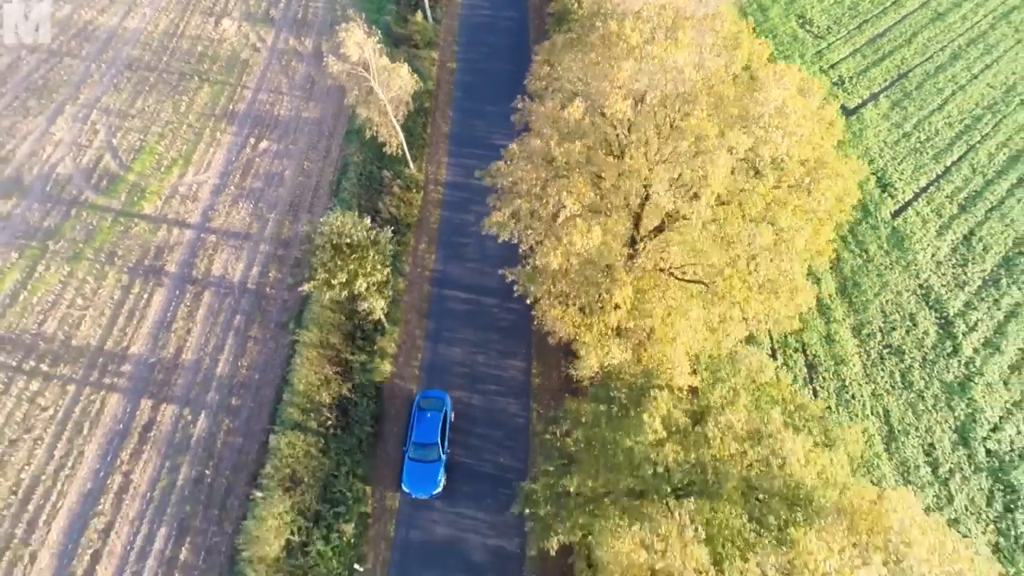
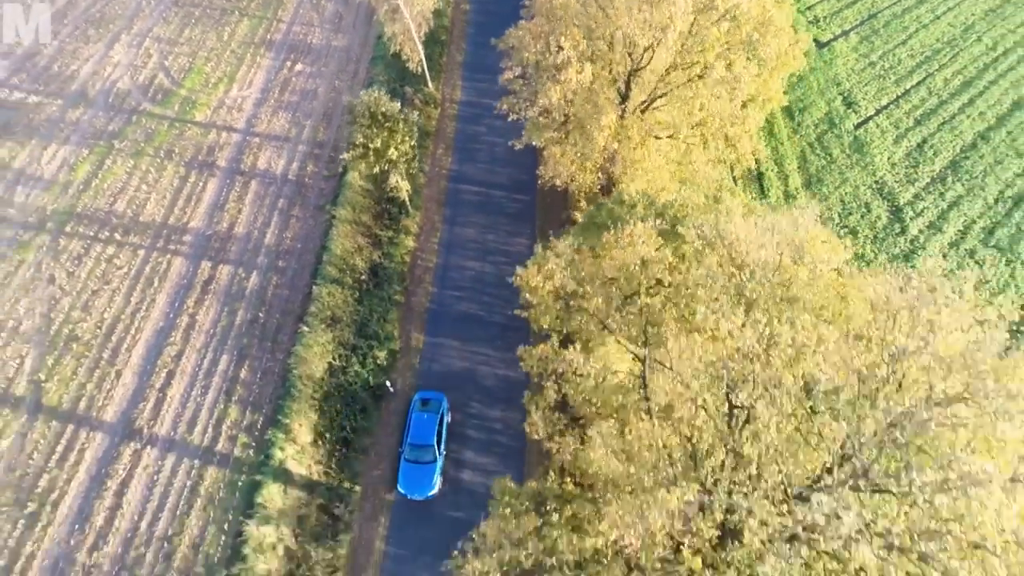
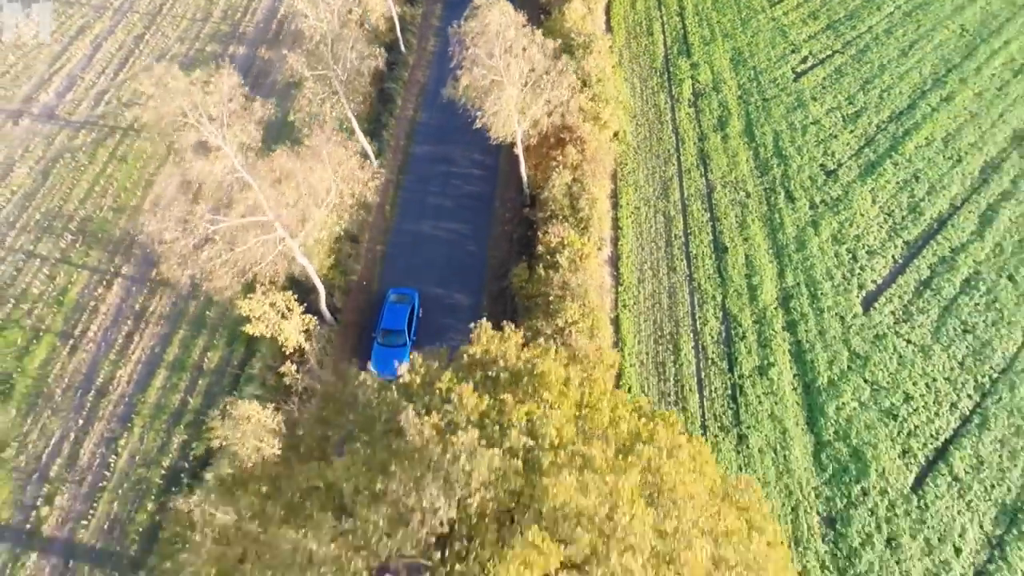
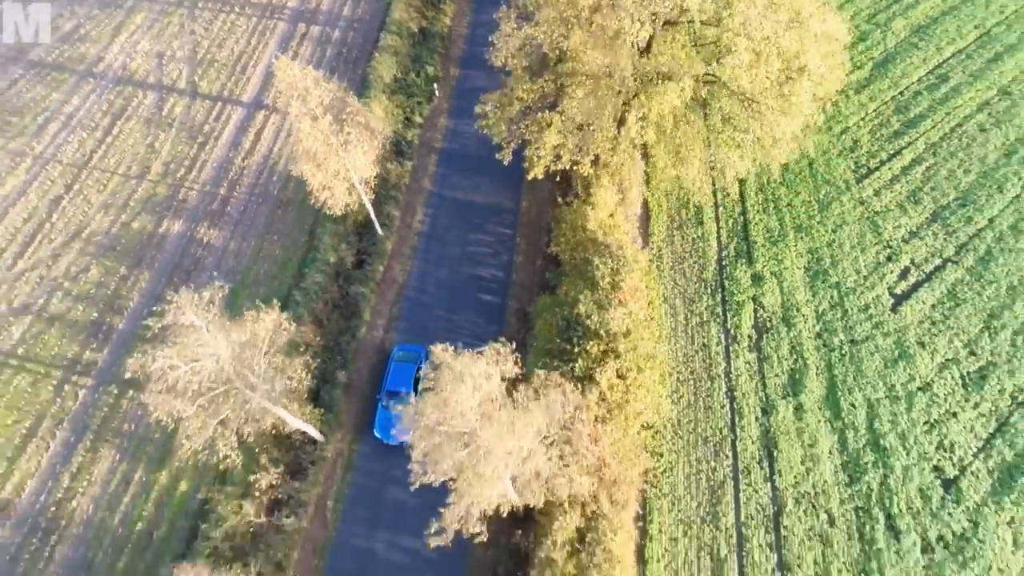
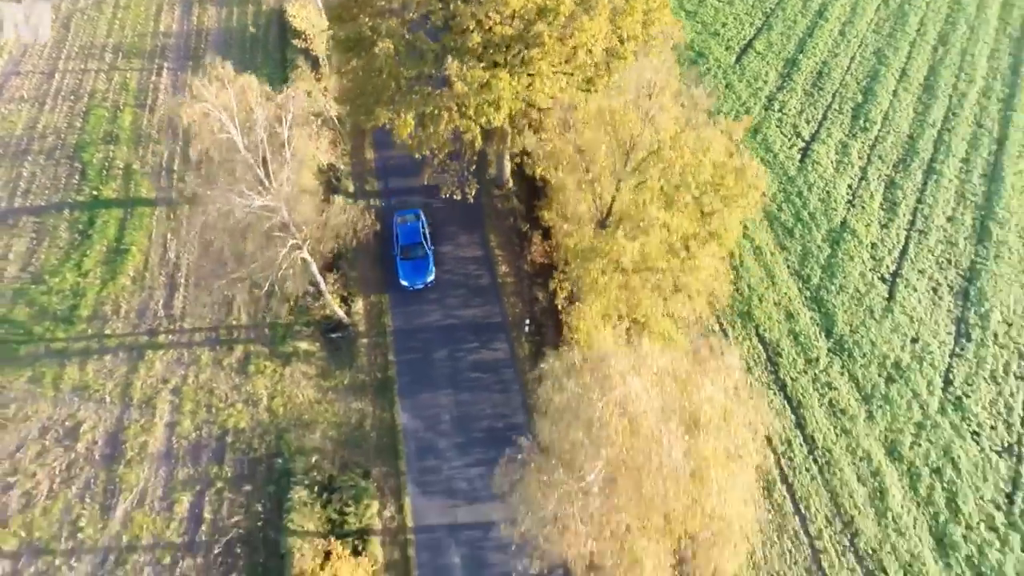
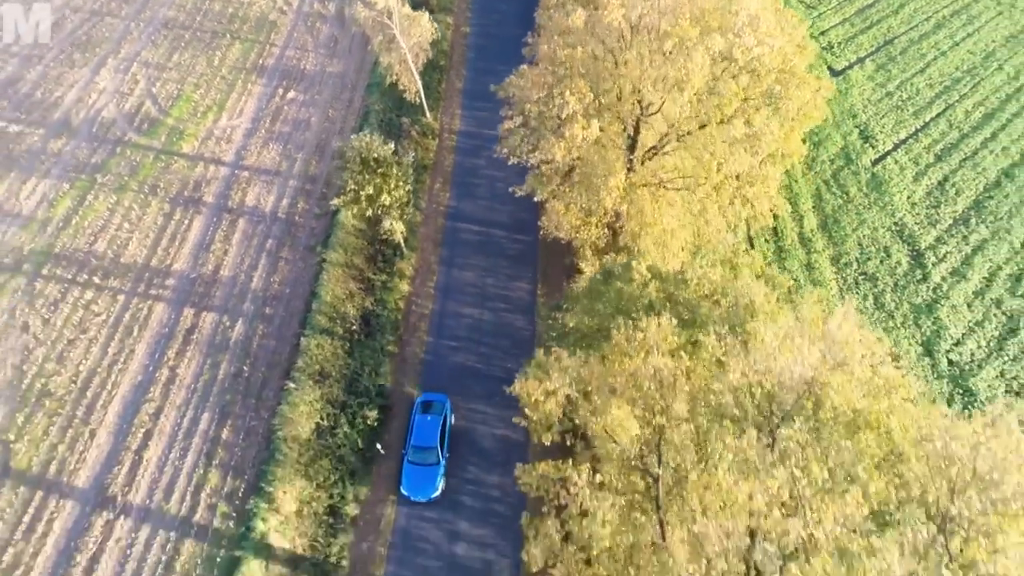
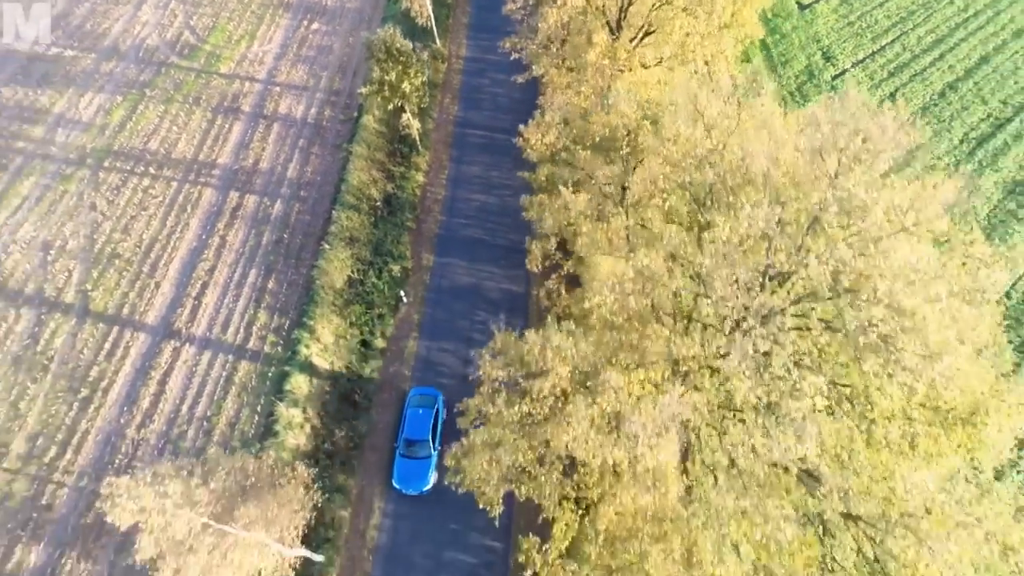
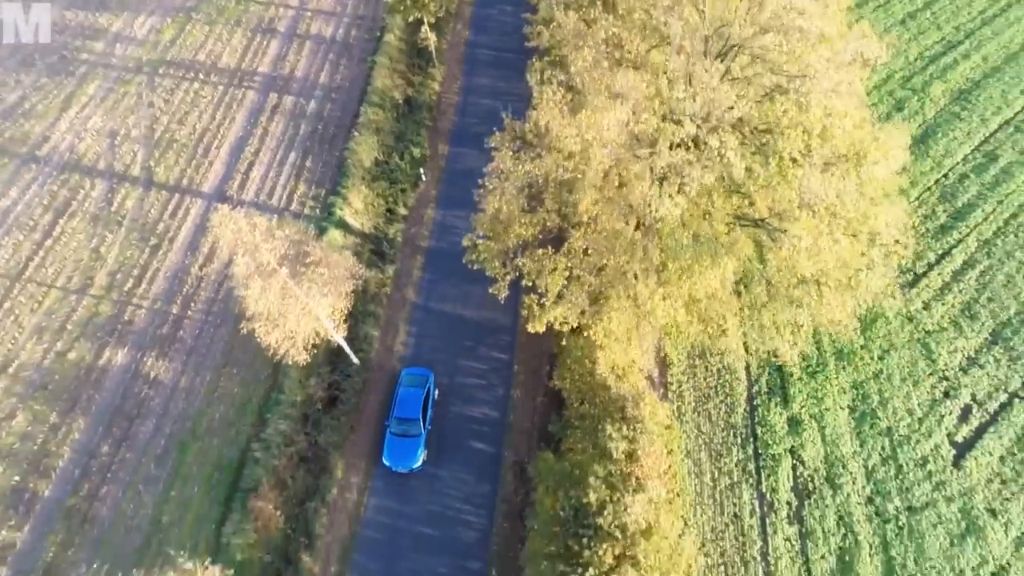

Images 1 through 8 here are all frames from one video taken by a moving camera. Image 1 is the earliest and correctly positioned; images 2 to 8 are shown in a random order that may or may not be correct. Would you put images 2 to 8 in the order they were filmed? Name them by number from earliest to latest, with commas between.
6, 2, 7, 8, 4, 3, 5
